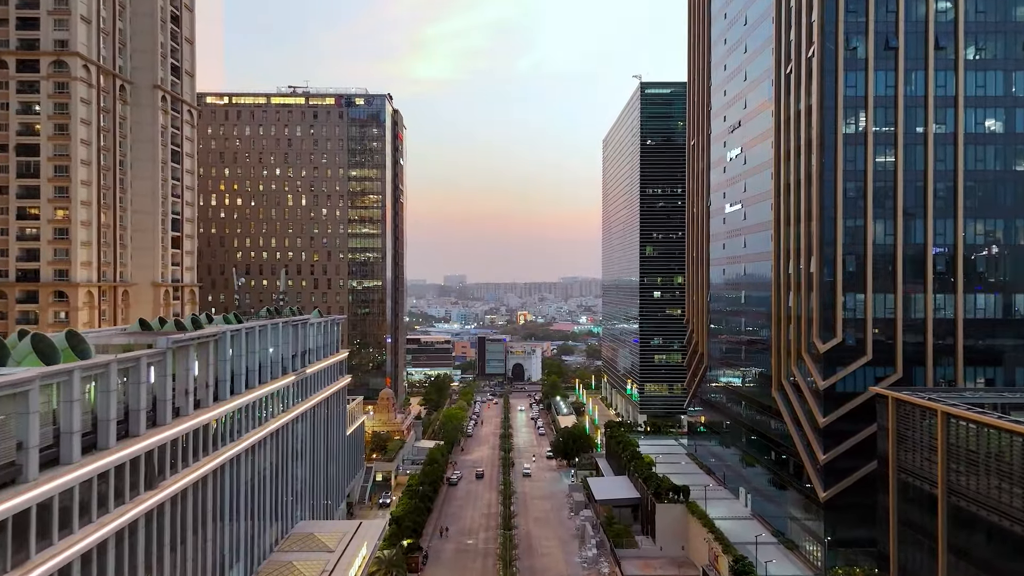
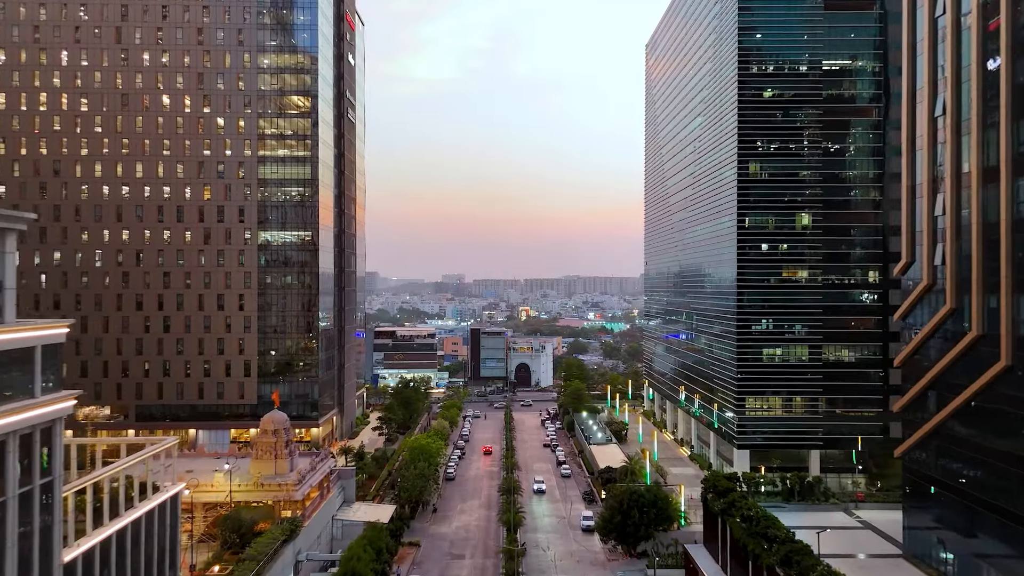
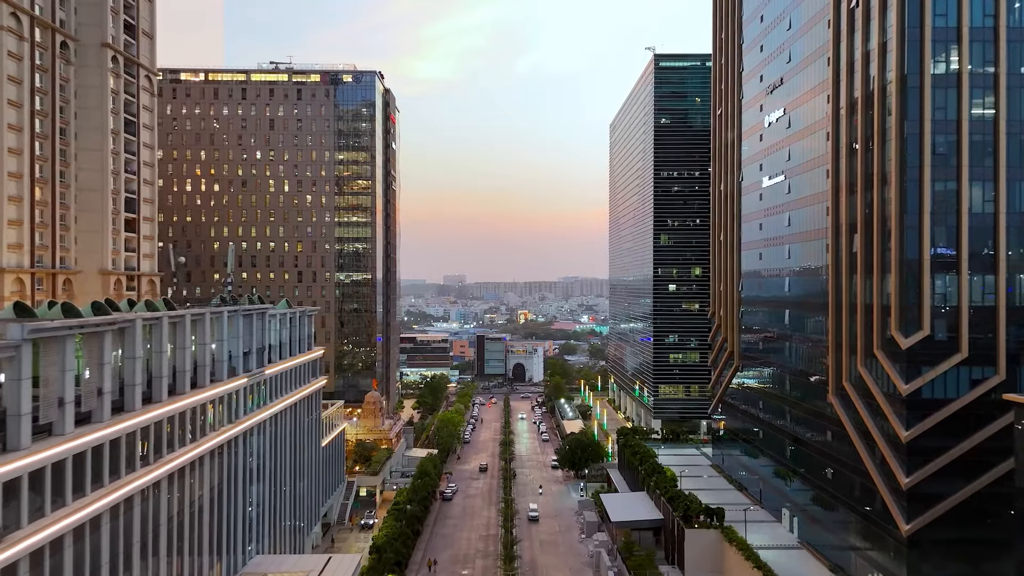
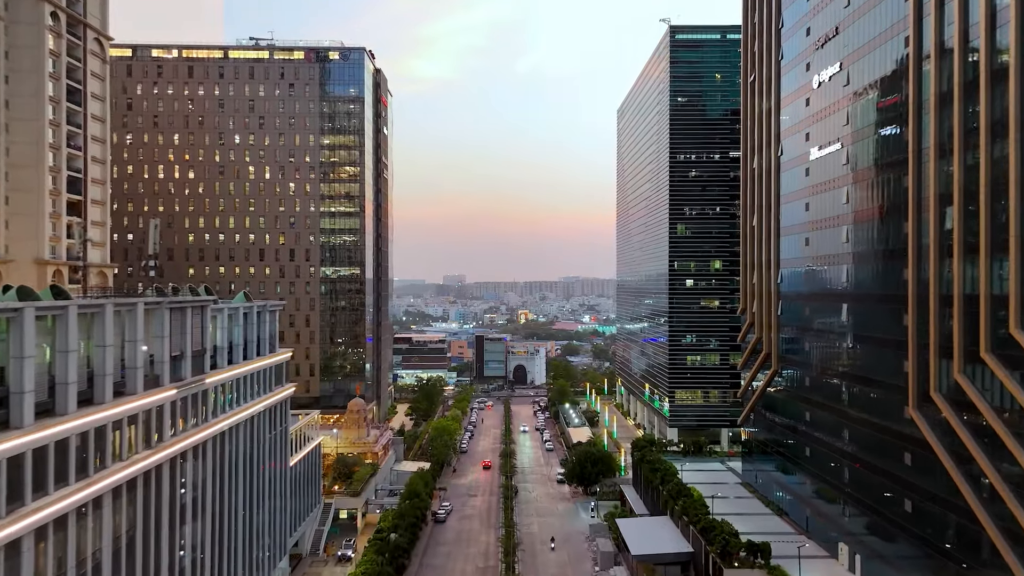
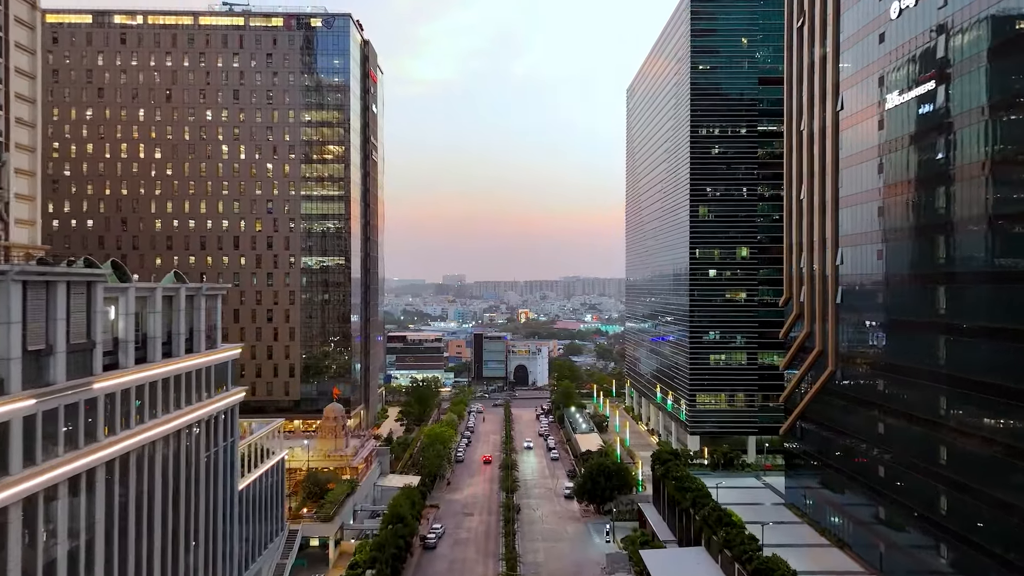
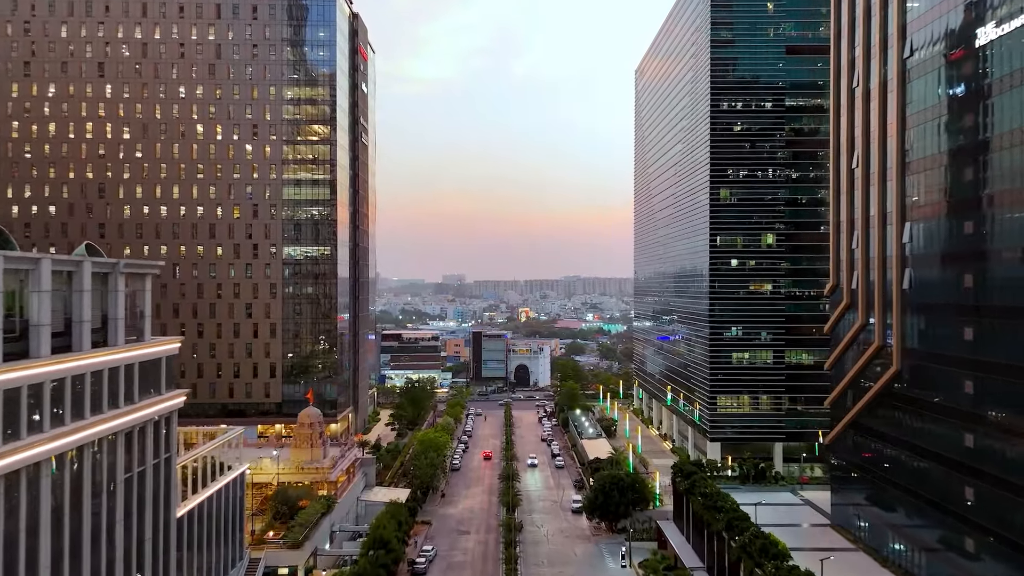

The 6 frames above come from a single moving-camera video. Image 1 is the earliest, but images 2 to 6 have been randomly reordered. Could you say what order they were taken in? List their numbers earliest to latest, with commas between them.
3, 4, 5, 6, 2
